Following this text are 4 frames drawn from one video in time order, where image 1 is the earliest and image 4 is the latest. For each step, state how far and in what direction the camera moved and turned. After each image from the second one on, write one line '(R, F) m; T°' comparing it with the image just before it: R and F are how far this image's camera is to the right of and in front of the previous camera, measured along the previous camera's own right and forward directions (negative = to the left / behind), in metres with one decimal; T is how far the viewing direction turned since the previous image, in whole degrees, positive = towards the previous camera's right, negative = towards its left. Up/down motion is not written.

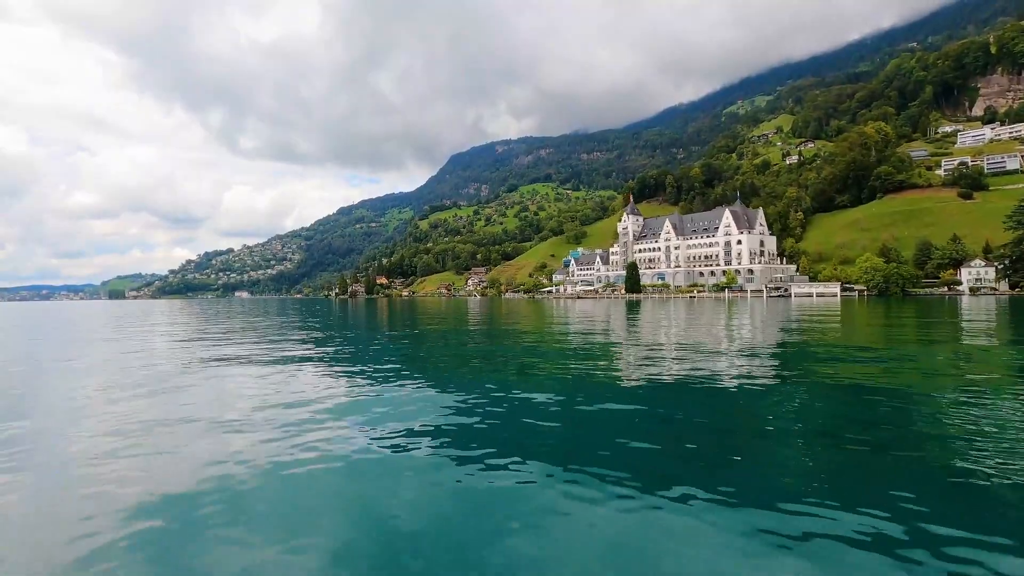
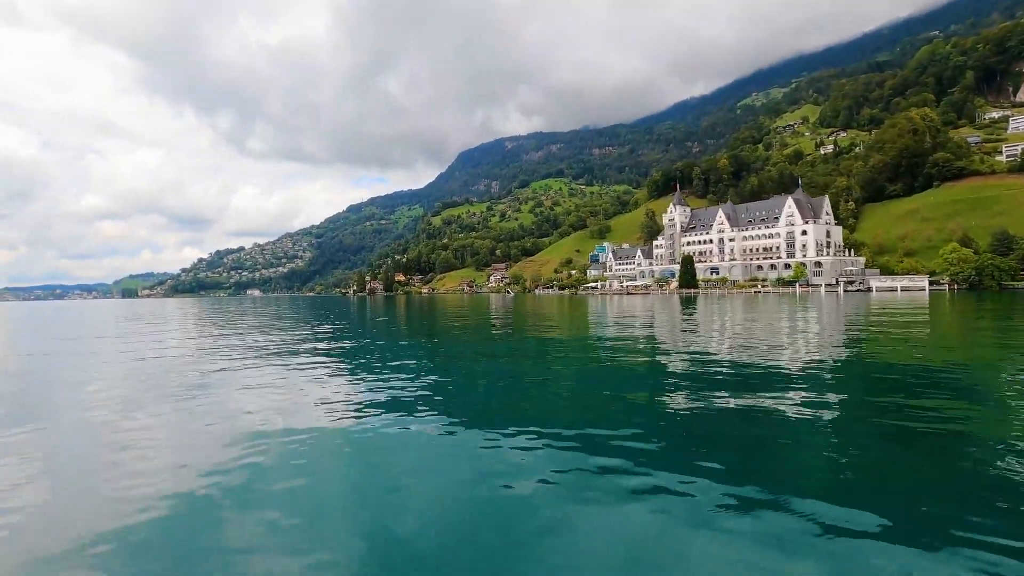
(-3.8, +4.1) m; -1°
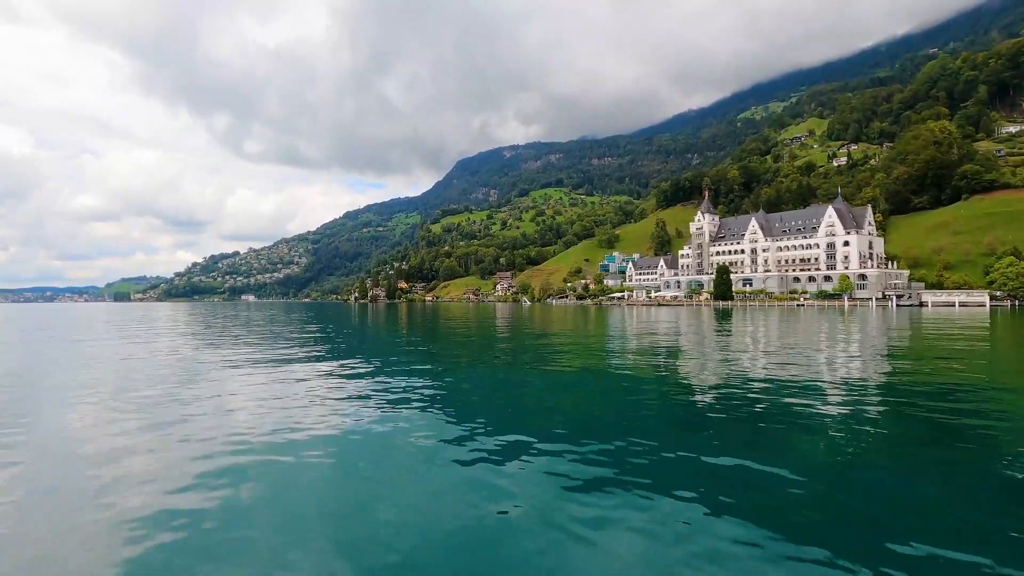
(-3.0, +3.0) m; +1°
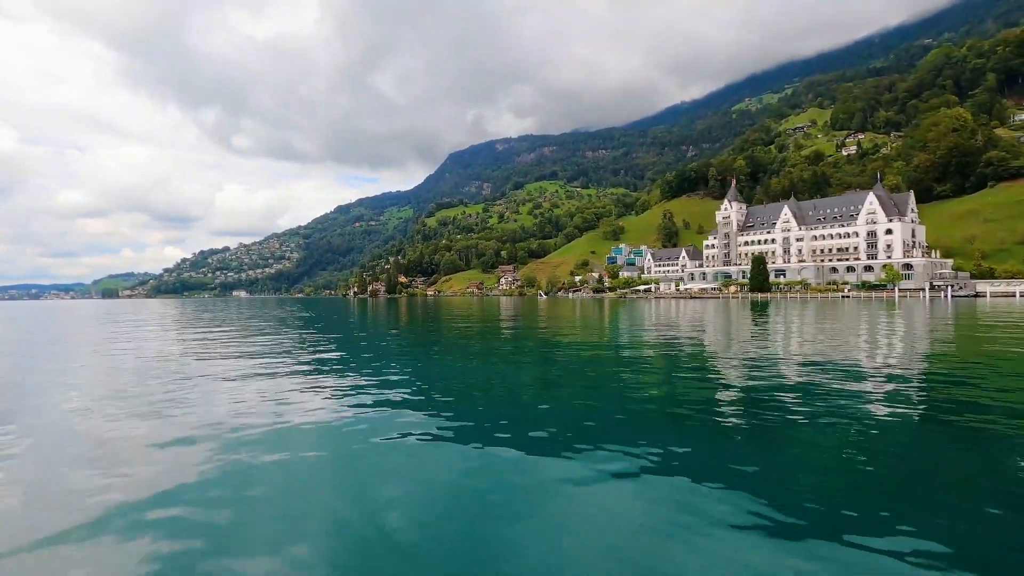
(-3.1, +3.0) m; +1°
